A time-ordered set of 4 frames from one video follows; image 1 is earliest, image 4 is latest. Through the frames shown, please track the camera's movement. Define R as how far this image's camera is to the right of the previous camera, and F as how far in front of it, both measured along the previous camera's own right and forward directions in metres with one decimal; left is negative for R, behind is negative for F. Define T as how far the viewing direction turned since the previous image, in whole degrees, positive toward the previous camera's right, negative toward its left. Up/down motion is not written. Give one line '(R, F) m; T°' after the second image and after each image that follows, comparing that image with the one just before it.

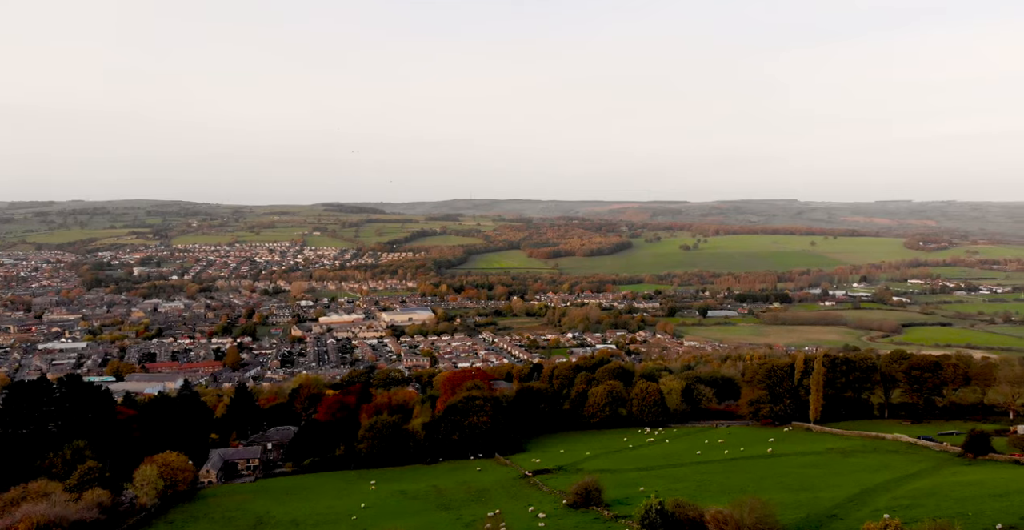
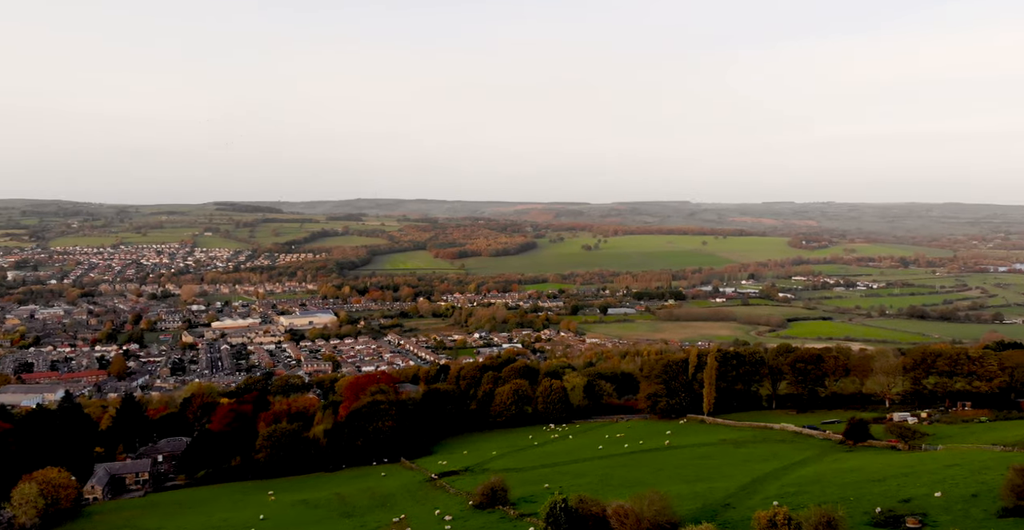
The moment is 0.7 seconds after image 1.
(+0.3, -1.3) m; +5°
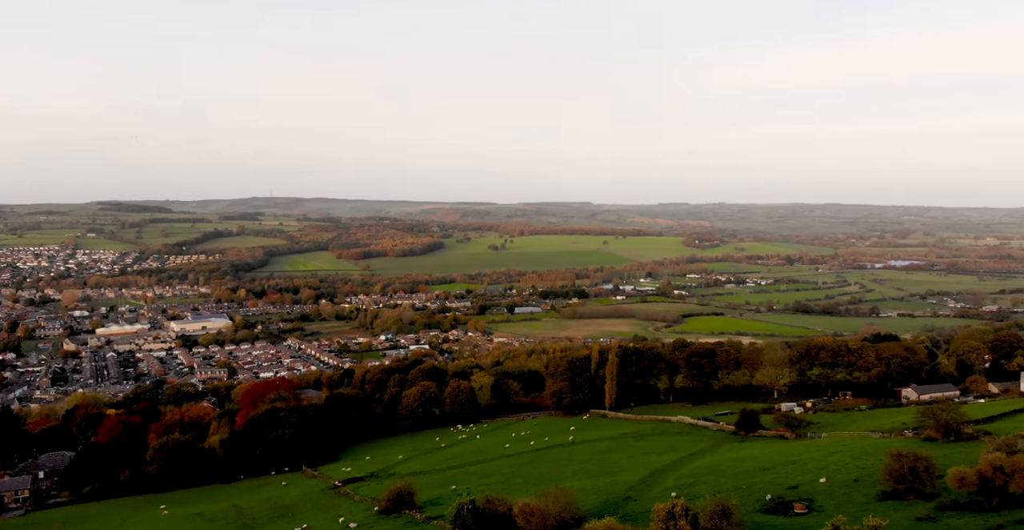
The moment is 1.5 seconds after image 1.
(+0.3, -1.2) m; +5°
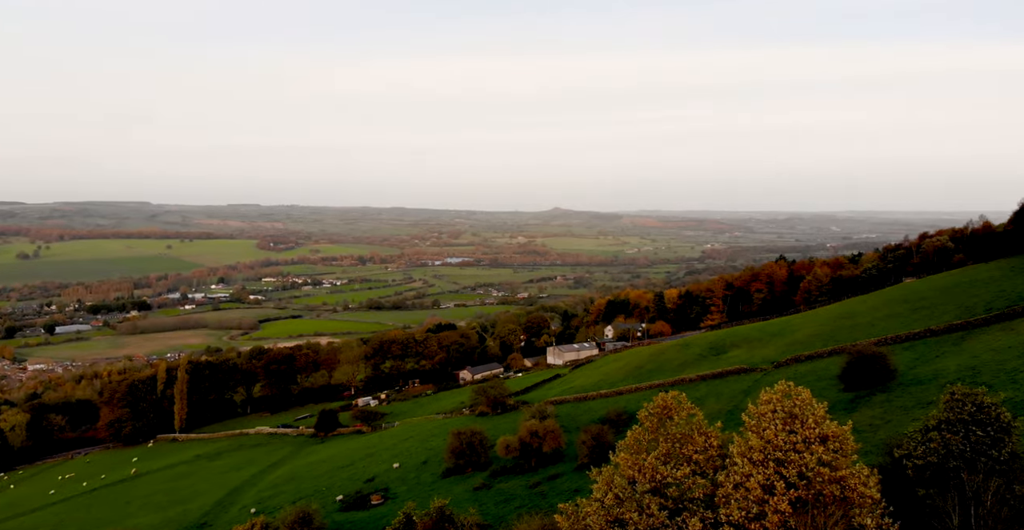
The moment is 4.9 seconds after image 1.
(0.0, -1.1) m; +23°
